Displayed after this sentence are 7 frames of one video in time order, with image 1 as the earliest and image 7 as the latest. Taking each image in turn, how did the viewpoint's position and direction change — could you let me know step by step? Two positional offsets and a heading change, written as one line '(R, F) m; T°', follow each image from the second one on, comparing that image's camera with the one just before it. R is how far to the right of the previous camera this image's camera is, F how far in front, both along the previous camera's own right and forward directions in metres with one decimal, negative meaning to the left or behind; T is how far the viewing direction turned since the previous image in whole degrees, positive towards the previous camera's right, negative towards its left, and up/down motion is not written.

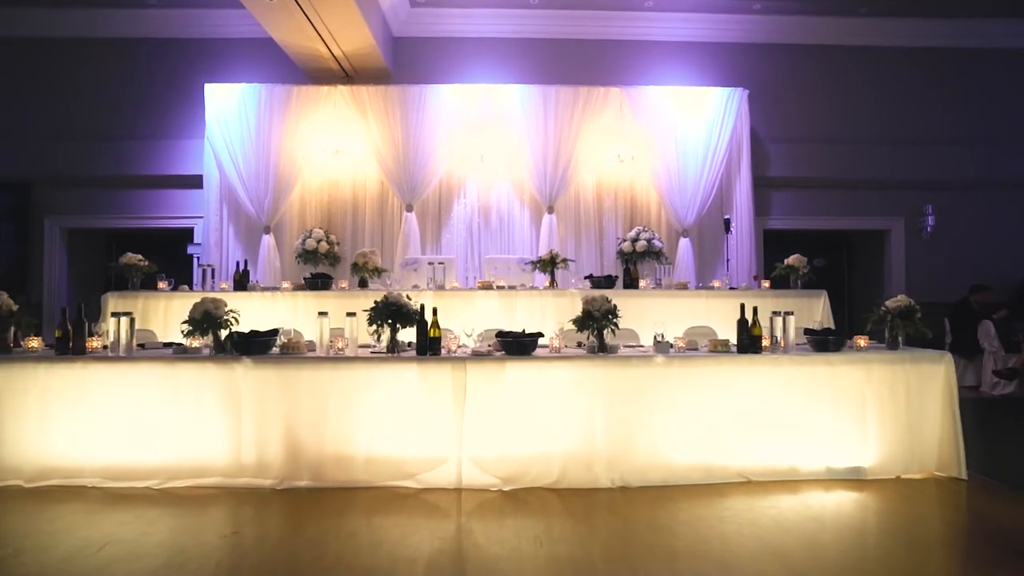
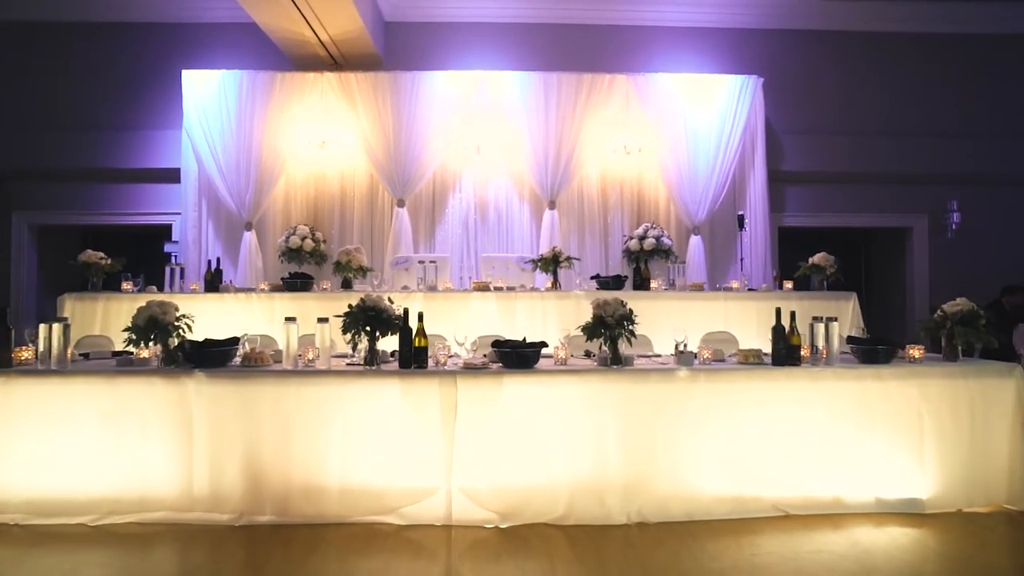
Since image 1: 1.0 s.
(0.0, +0.5) m; 0°
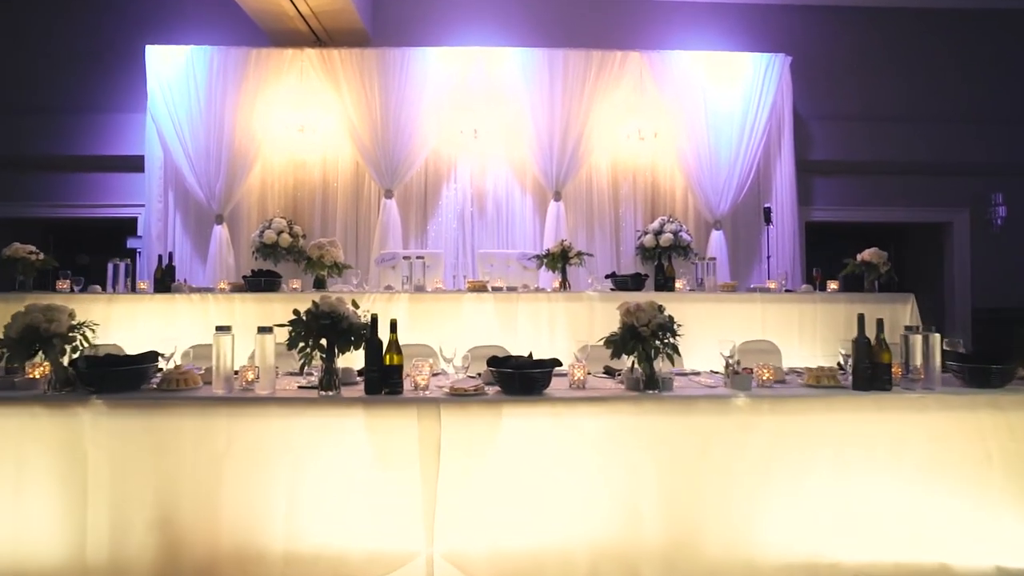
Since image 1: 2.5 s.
(0.0, +0.7) m; 0°
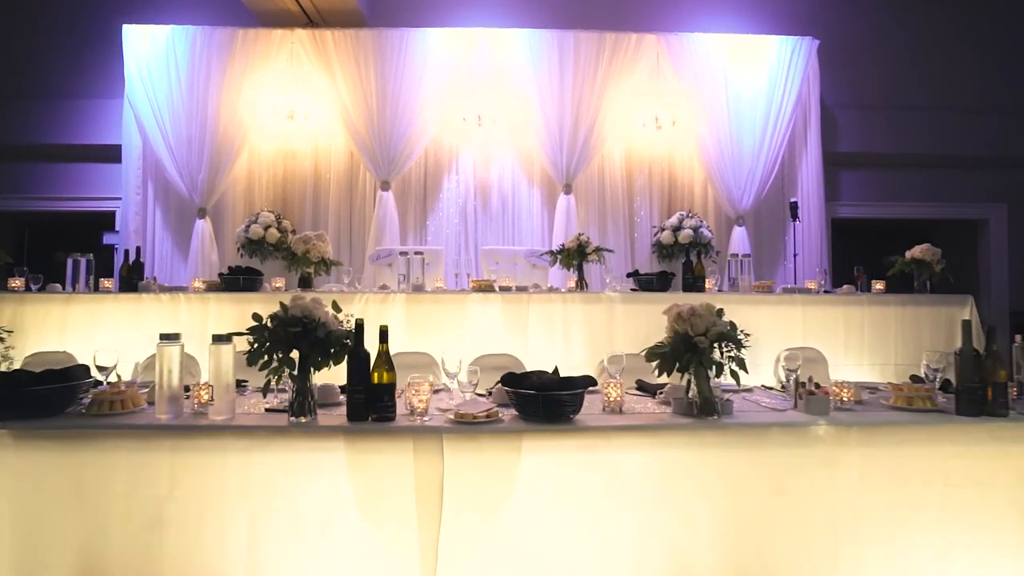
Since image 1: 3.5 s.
(-0.1, +0.5) m; 0°
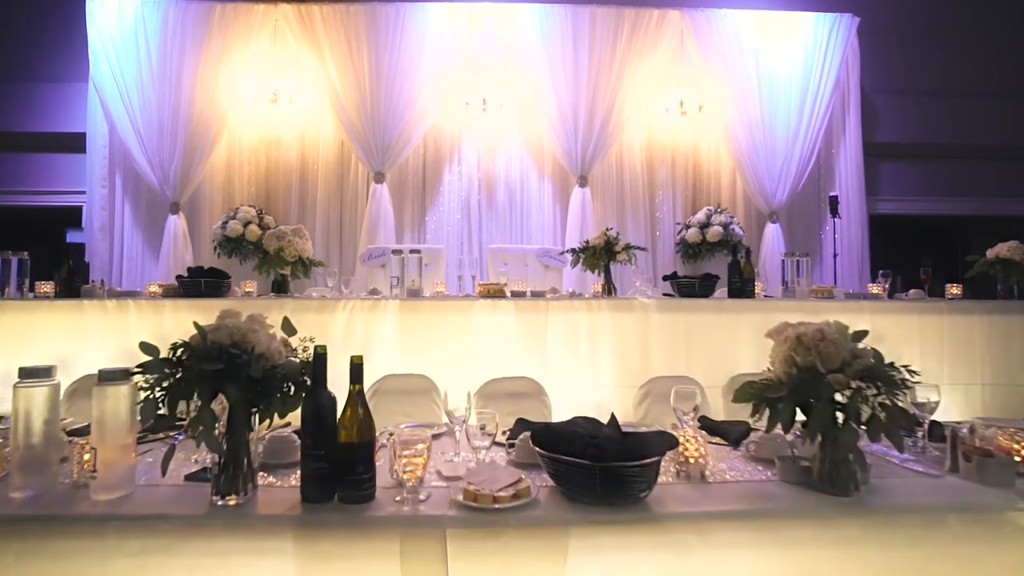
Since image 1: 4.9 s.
(-0.1, +0.6) m; 0°
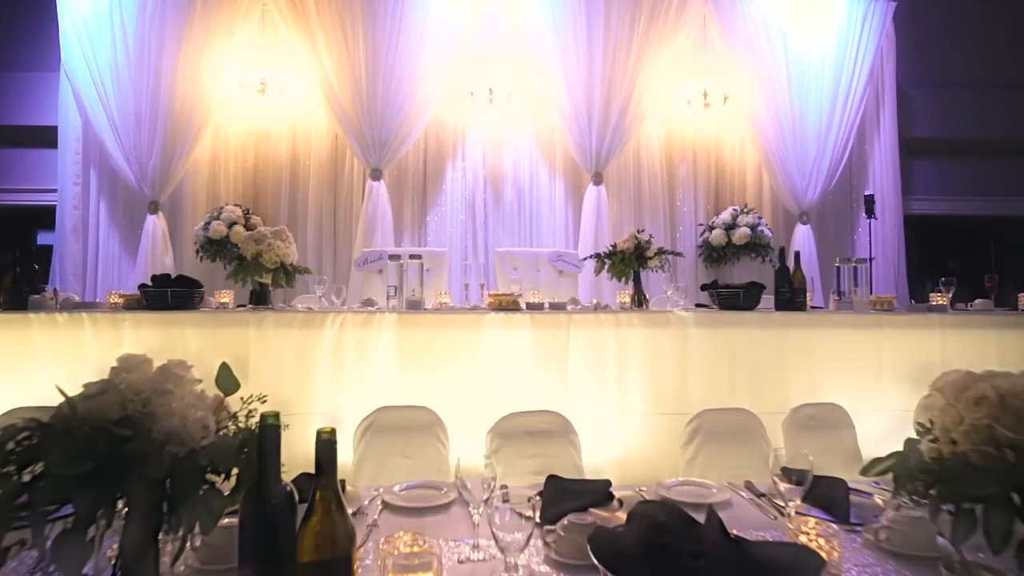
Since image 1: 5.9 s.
(-0.1, +0.4) m; 0°
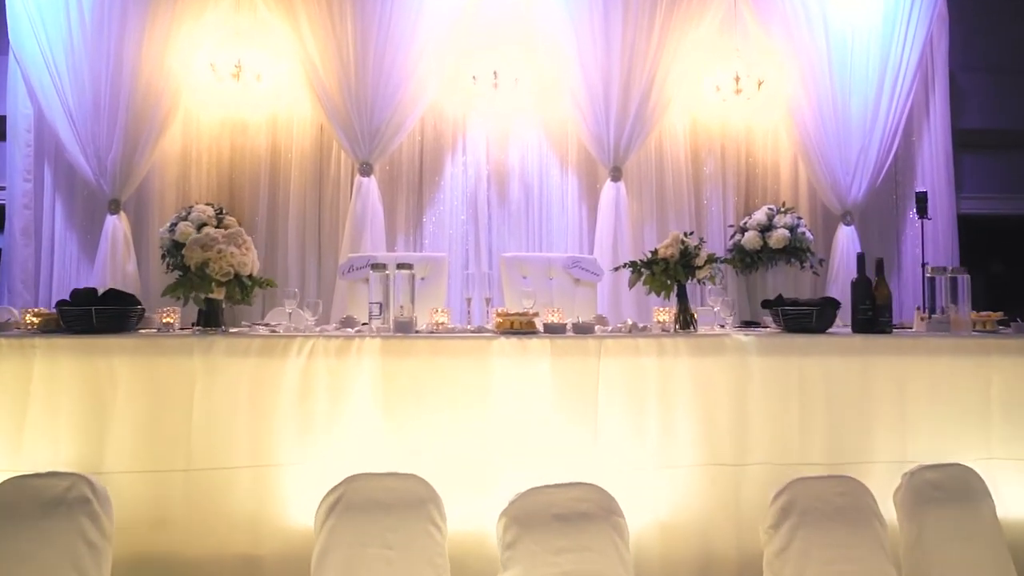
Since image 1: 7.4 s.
(-0.1, +0.6) m; 0°
